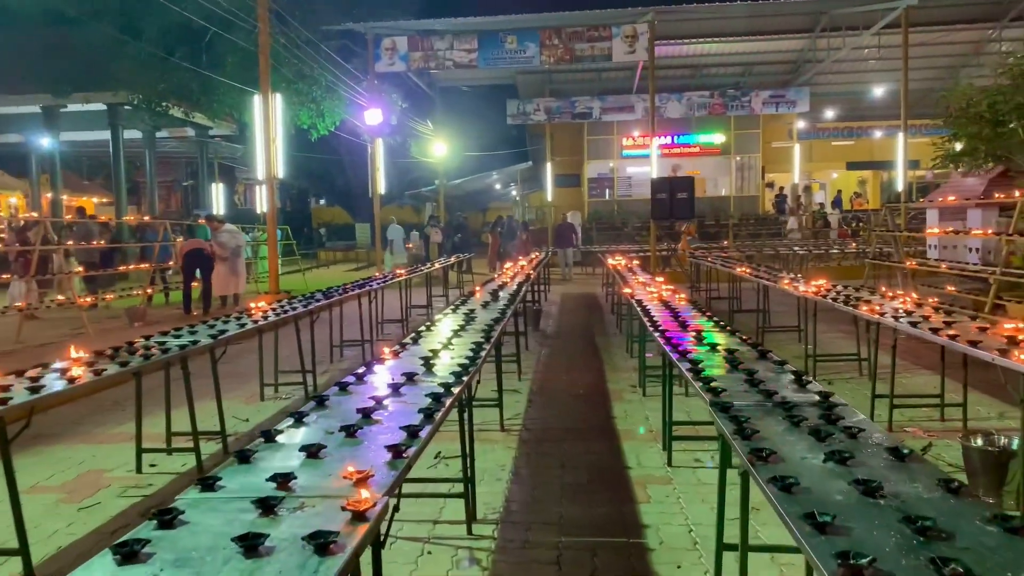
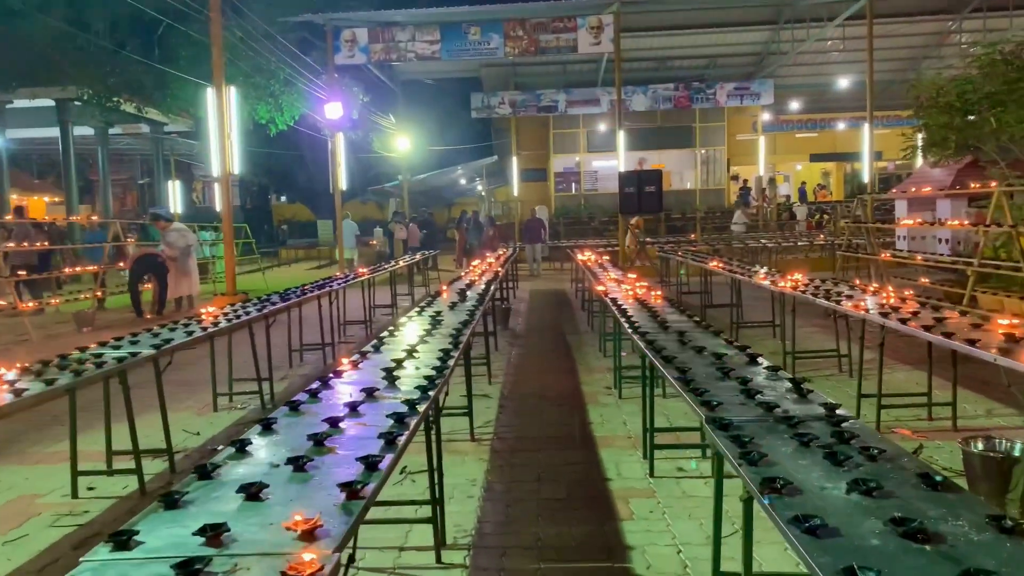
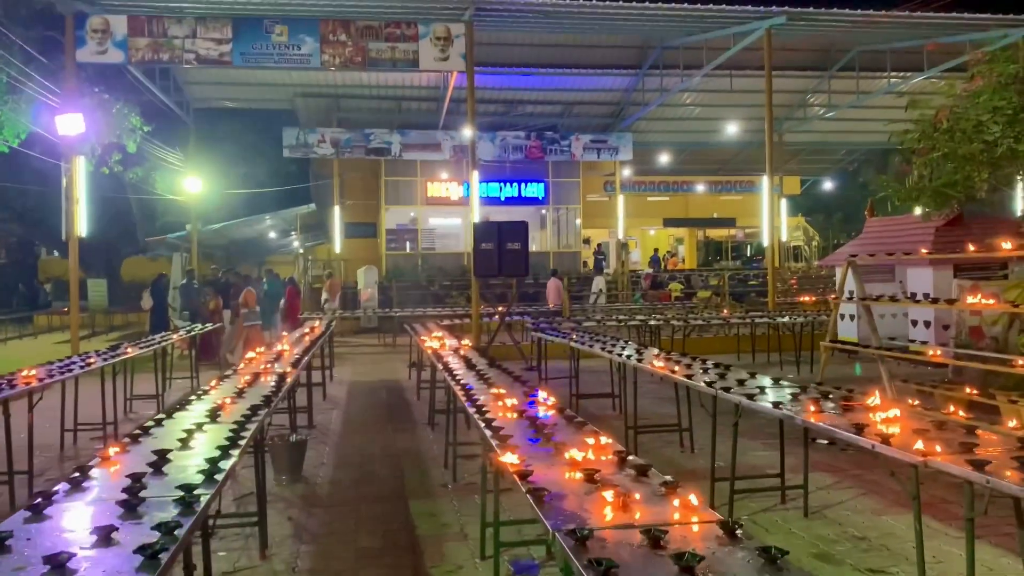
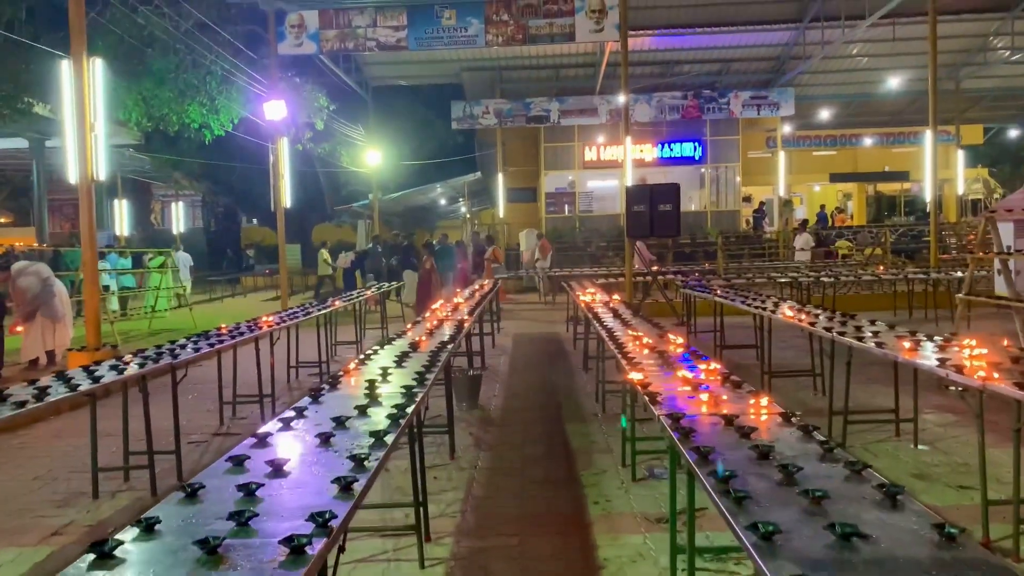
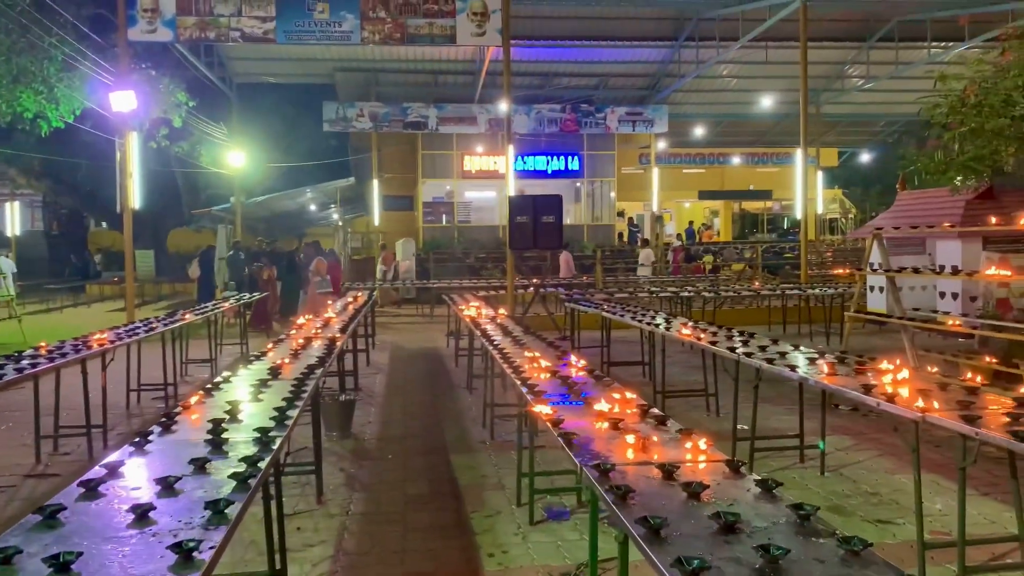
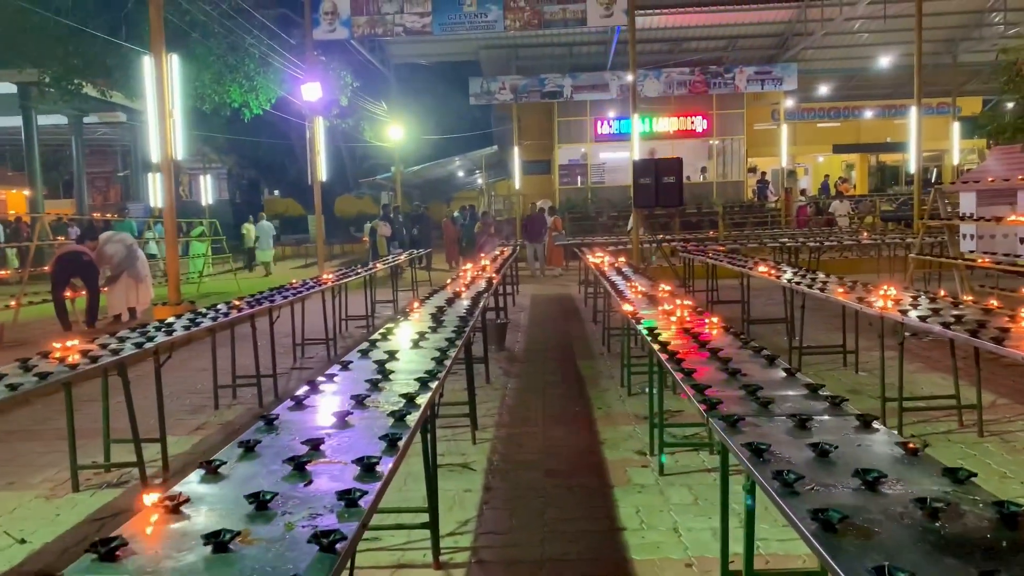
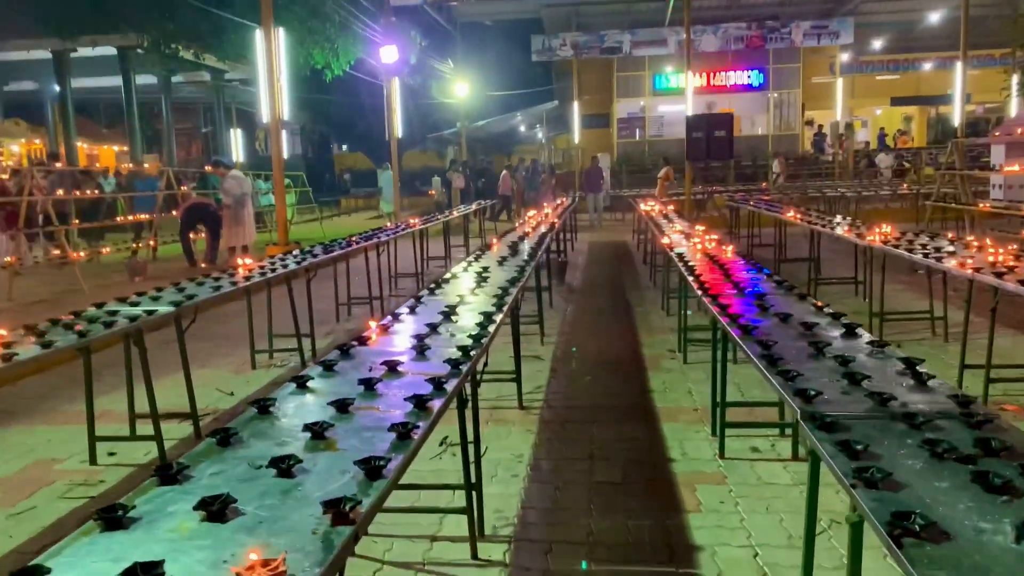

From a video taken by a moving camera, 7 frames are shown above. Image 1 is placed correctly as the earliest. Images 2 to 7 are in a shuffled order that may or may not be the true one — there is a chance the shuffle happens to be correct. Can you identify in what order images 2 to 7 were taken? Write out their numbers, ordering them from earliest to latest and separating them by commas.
2, 7, 6, 4, 5, 3
